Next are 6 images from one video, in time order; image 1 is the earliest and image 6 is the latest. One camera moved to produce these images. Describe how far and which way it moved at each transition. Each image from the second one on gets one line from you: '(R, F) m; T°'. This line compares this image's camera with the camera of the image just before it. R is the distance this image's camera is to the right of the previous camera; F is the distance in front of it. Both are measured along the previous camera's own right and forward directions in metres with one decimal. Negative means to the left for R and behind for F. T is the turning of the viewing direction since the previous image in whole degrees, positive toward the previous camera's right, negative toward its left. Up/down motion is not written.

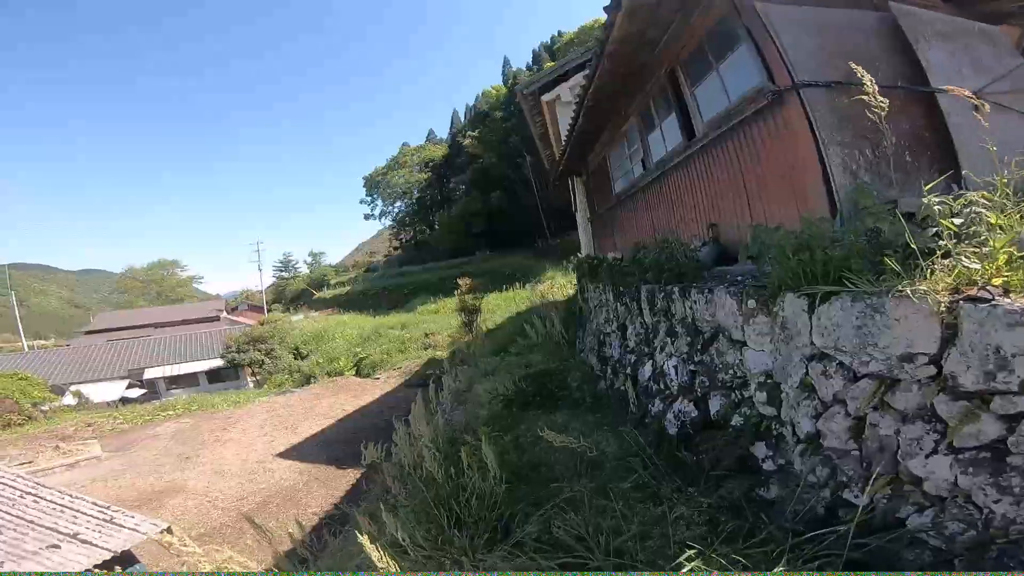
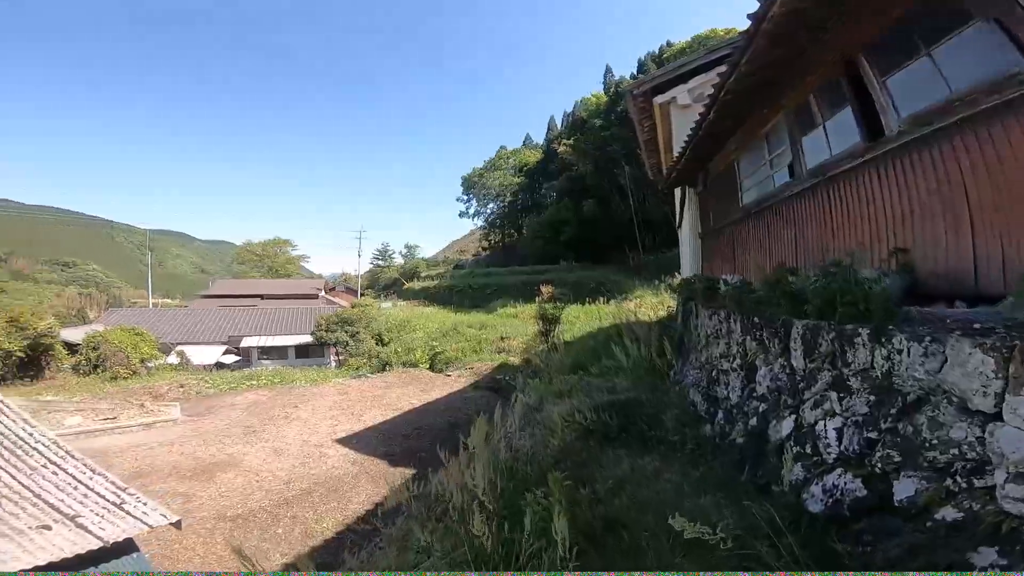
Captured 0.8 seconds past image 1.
(-0.1, +0.6) m; -10°
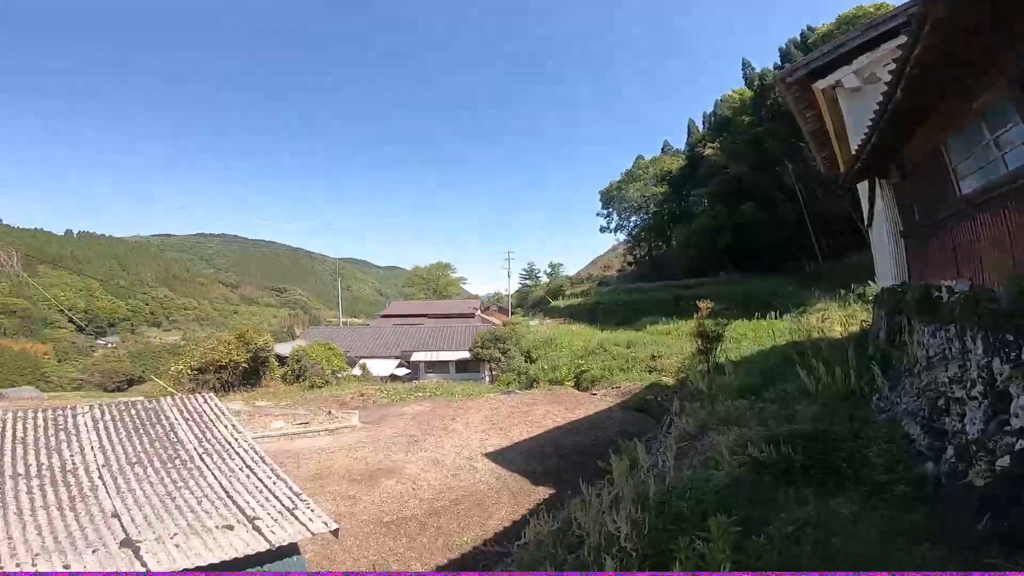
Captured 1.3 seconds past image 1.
(+0.1, +0.2) m; -18°
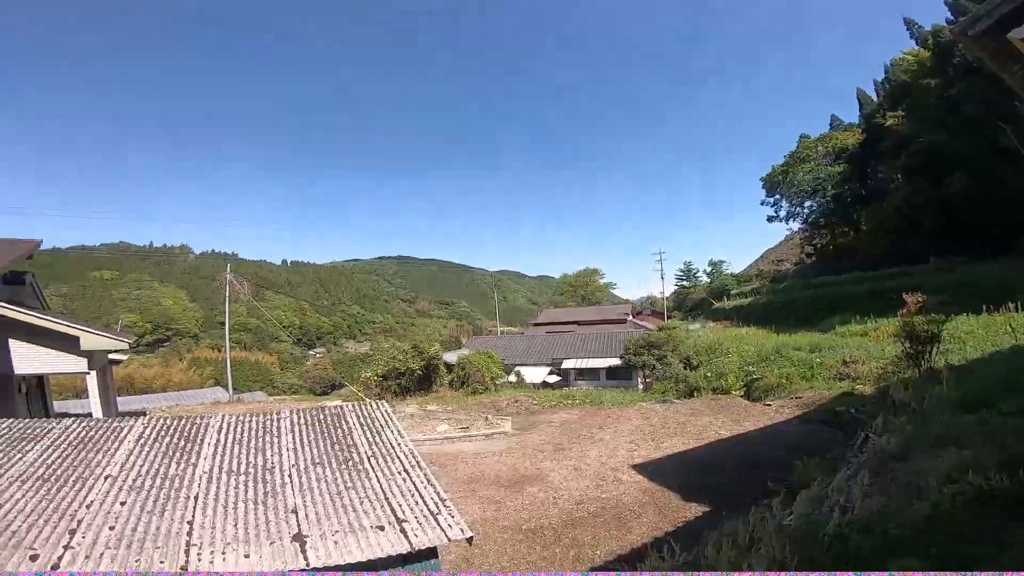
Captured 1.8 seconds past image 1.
(+0.2, 0.0) m; -18°
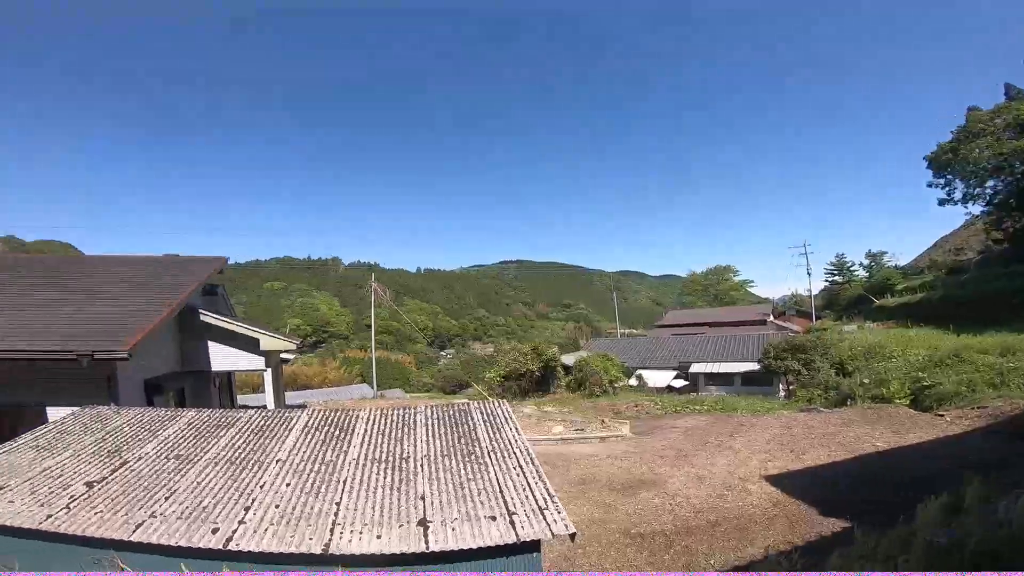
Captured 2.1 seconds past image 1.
(+0.2, -0.1) m; -14°
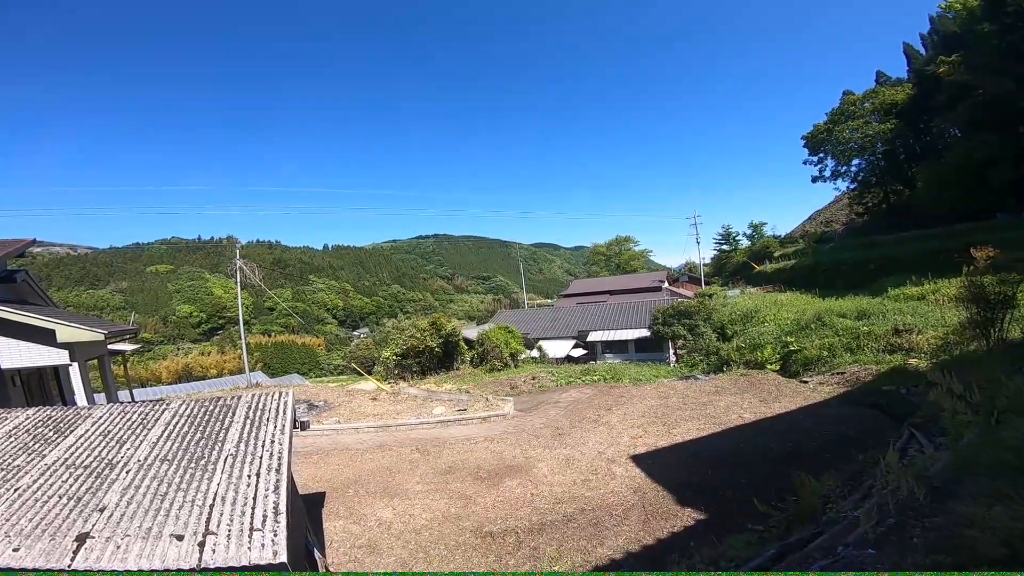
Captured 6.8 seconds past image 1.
(+0.9, +1.0) m; +10°
